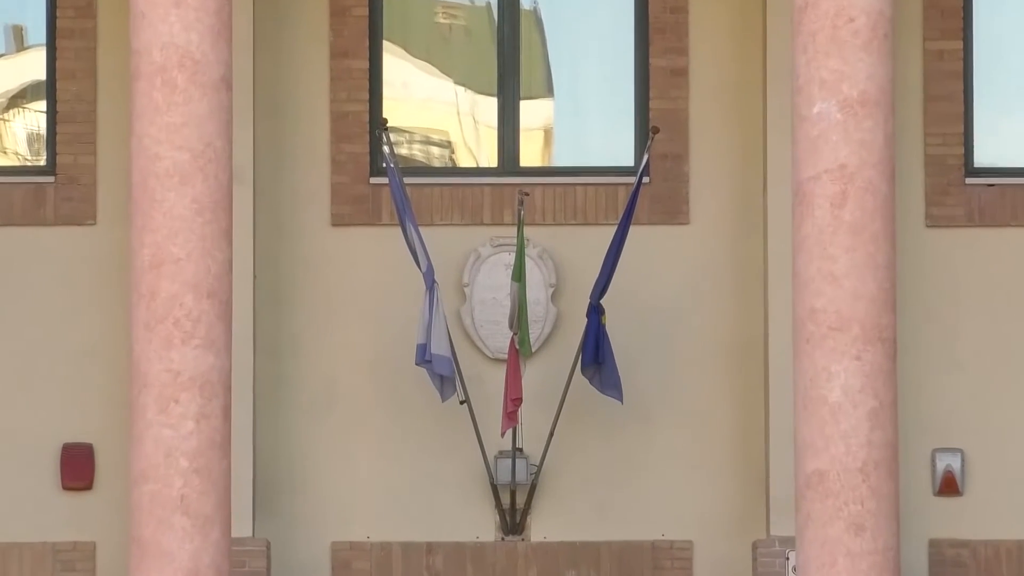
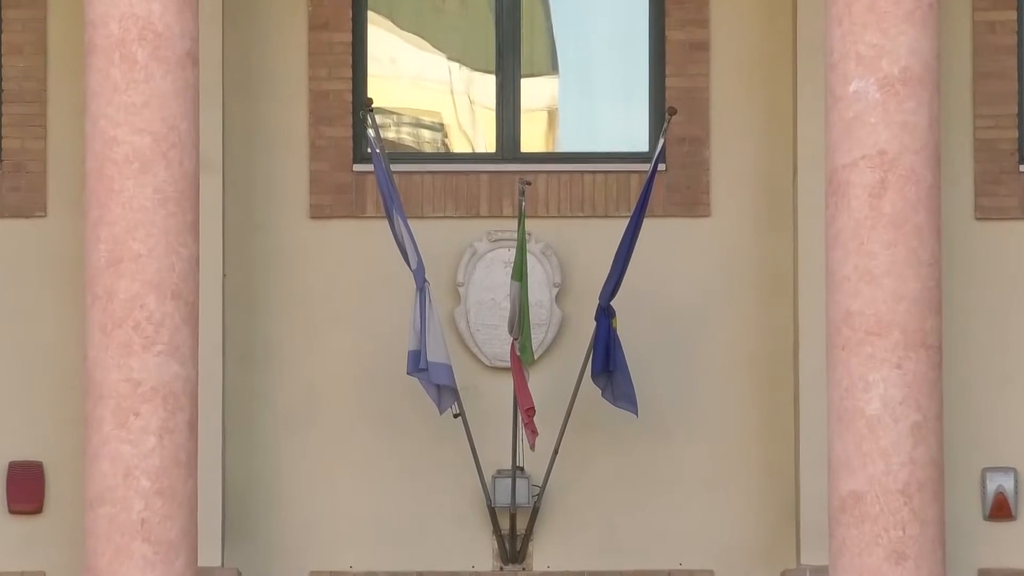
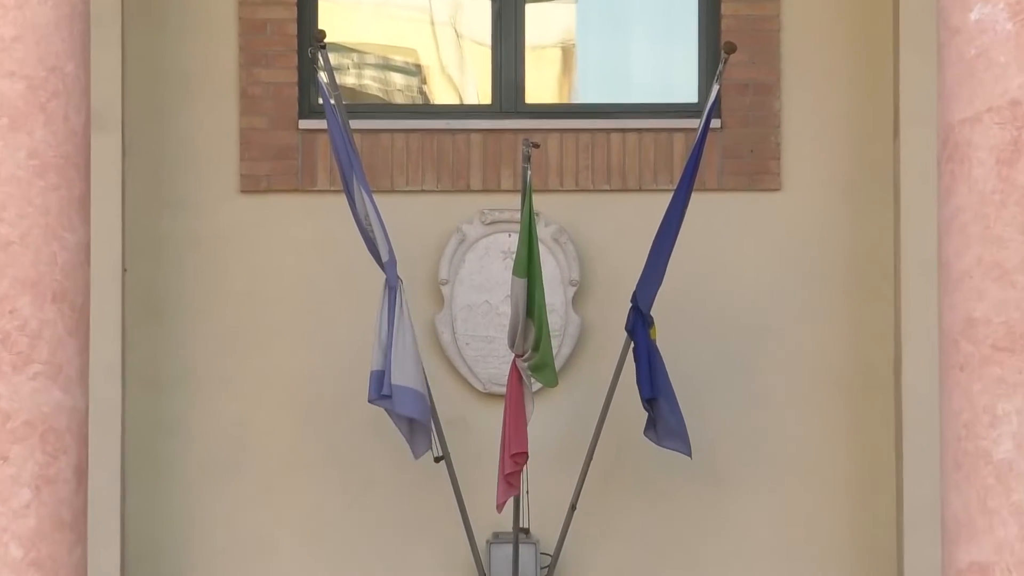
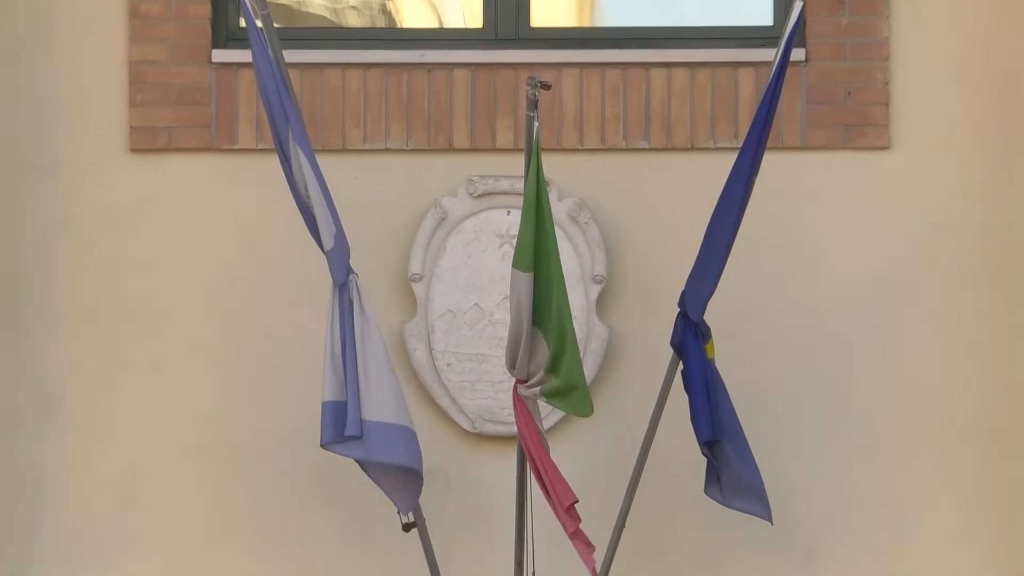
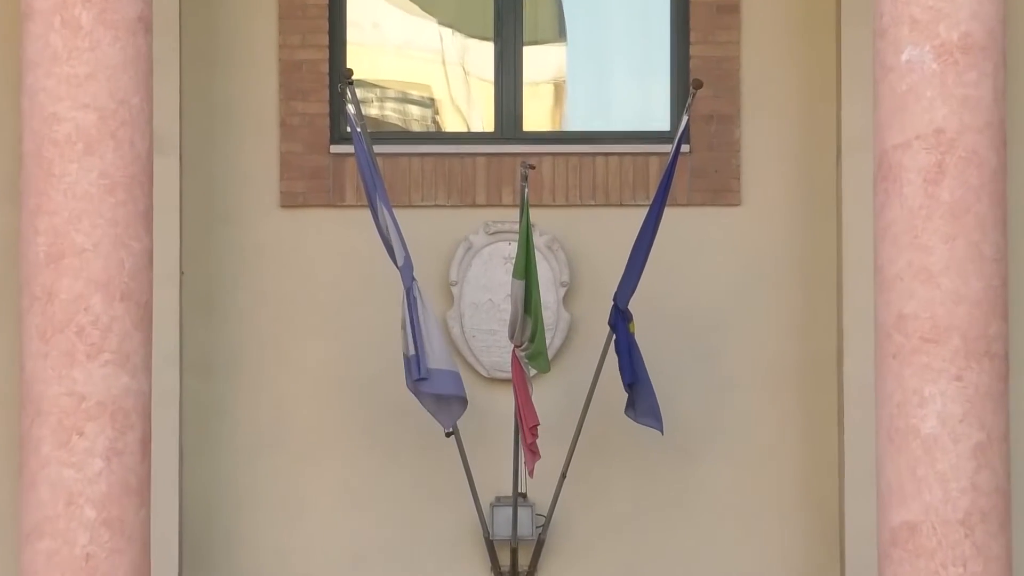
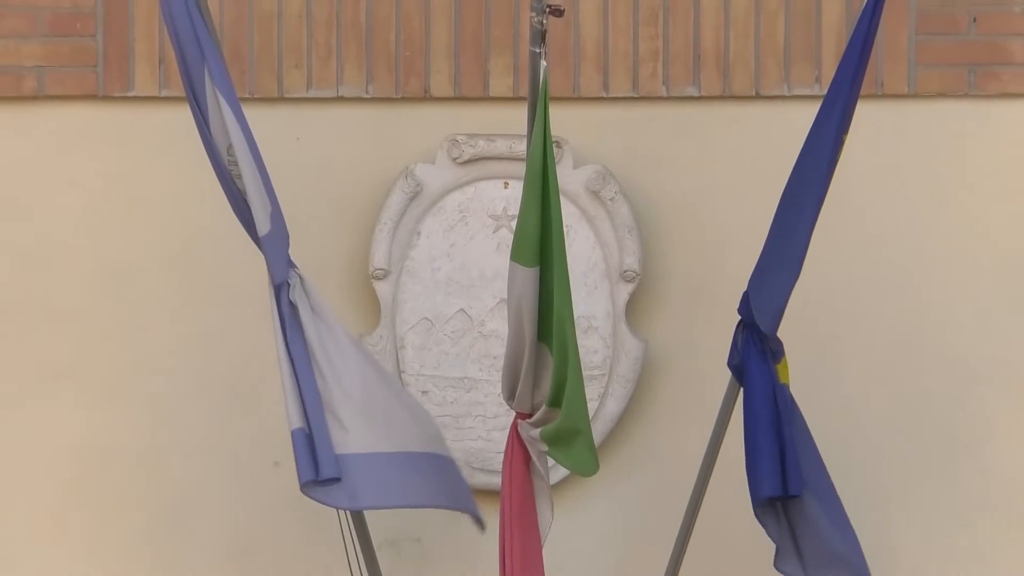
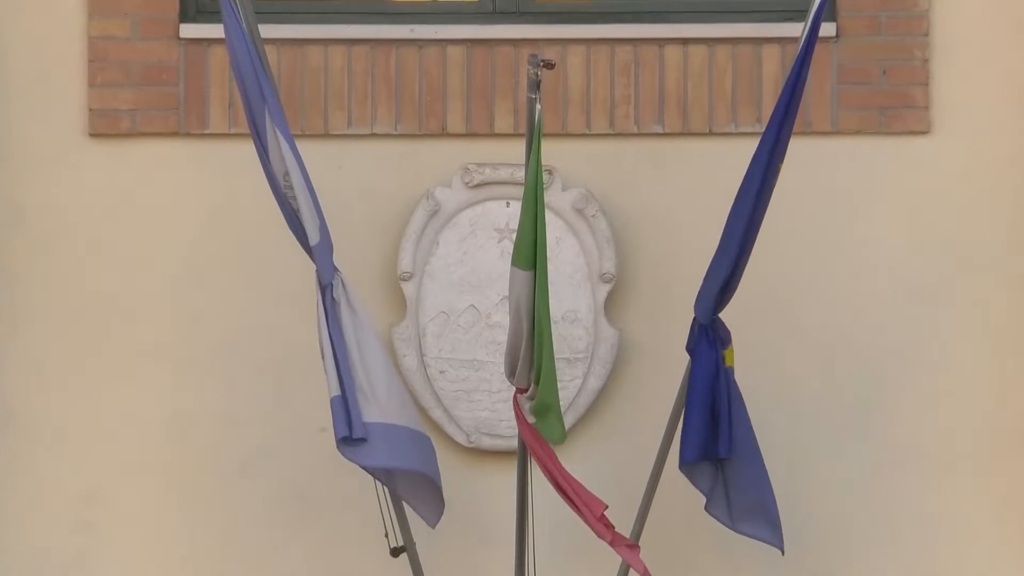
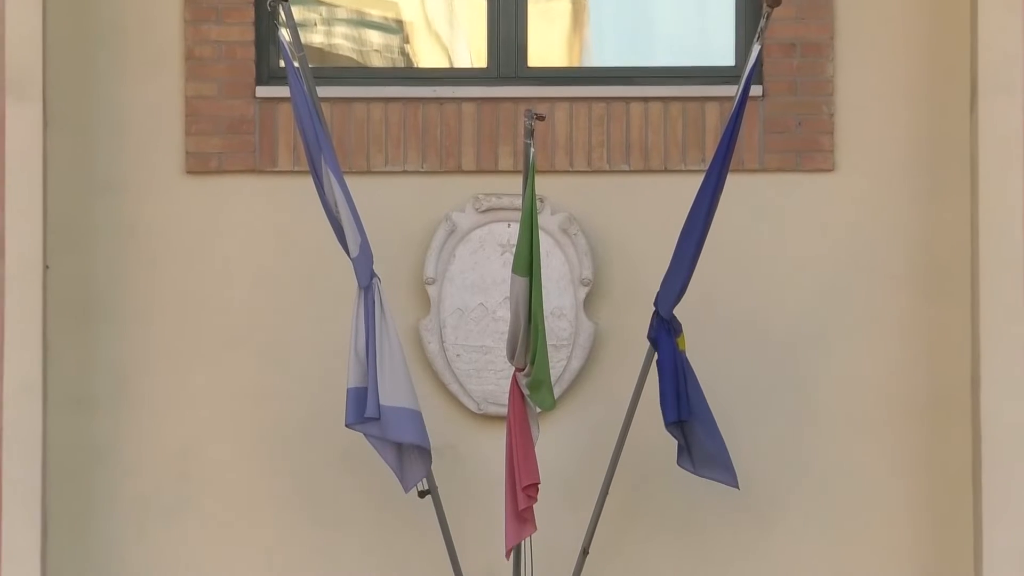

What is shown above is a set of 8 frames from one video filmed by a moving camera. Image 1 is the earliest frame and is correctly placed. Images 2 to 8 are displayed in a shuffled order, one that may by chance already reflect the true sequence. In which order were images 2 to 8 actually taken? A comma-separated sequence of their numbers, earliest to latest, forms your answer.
2, 5, 3, 8, 4, 7, 6
